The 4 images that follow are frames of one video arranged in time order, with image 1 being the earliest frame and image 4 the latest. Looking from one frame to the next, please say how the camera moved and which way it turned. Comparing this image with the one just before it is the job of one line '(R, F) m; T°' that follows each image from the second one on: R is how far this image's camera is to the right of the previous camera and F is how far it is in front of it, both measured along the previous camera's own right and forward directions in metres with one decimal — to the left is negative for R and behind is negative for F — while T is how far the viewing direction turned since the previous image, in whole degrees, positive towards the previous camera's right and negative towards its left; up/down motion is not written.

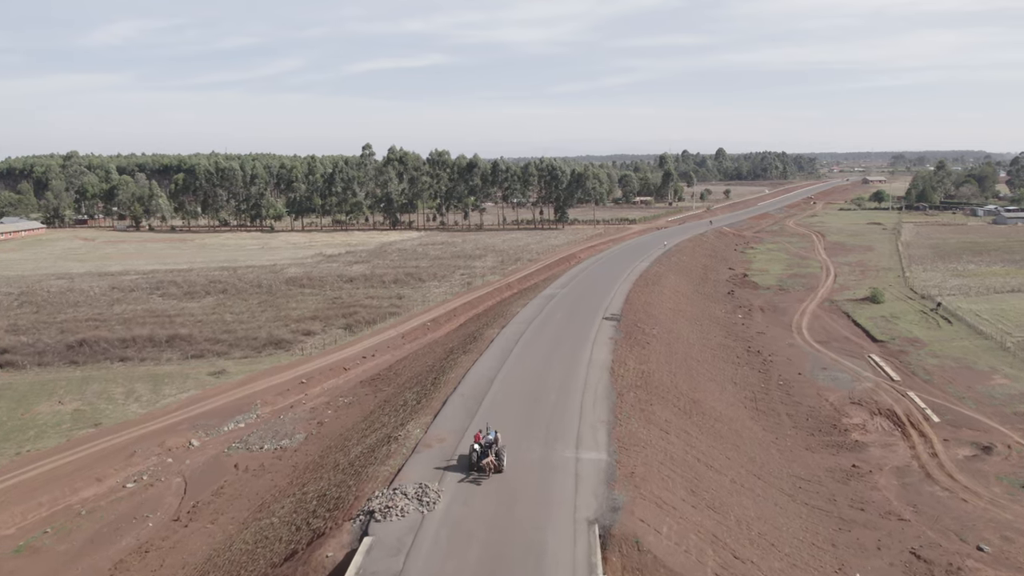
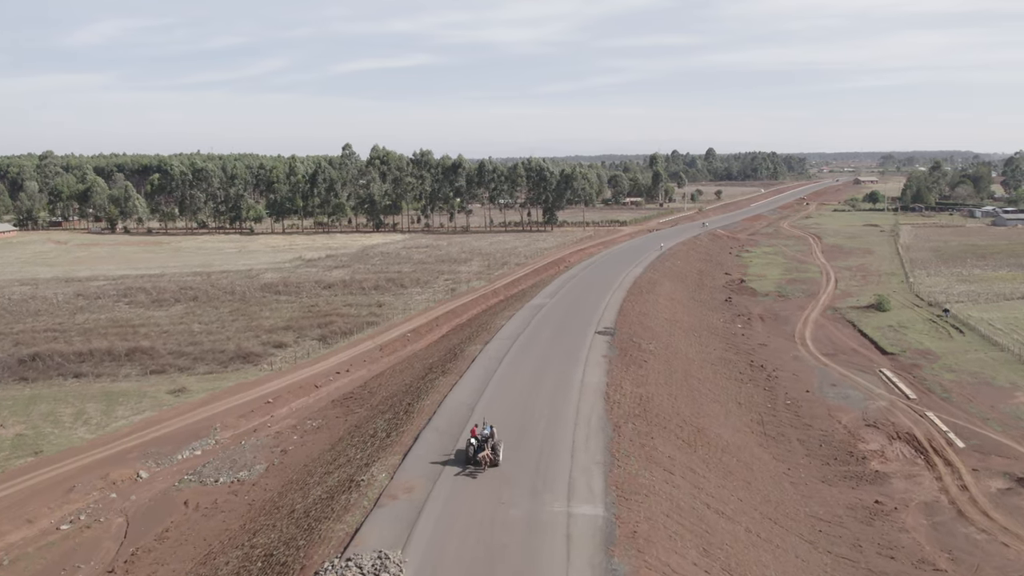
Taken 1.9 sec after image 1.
(+0.2, +2.2) m; +1°
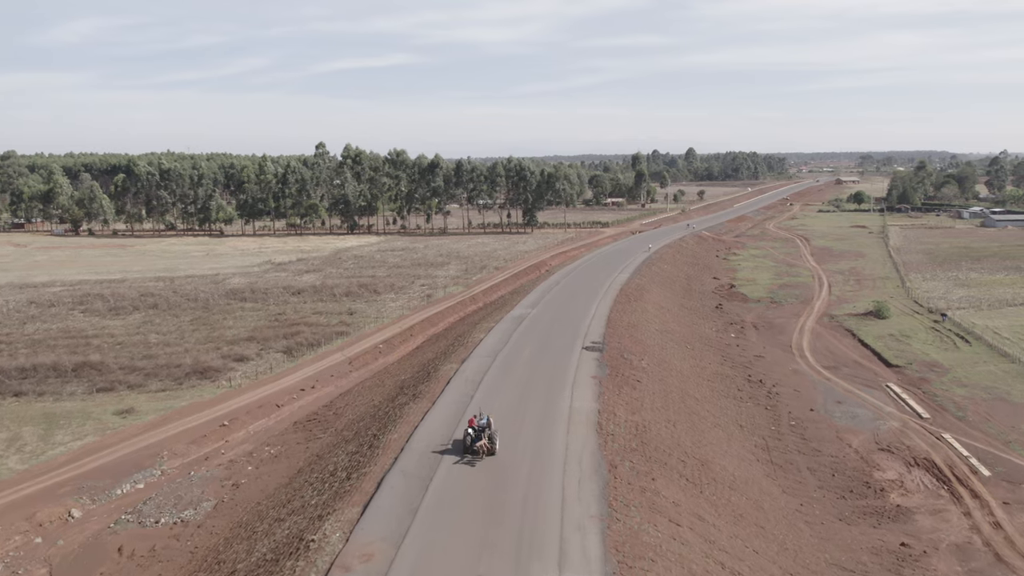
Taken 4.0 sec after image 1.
(0.0, +2.2) m; +2°
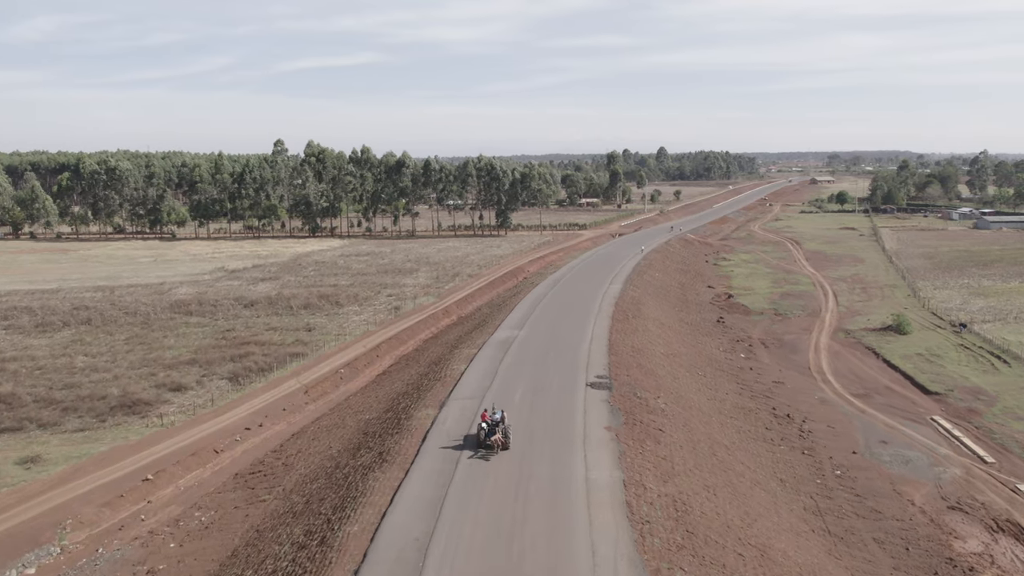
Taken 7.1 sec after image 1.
(-0.6, +3.9) m; +3°
